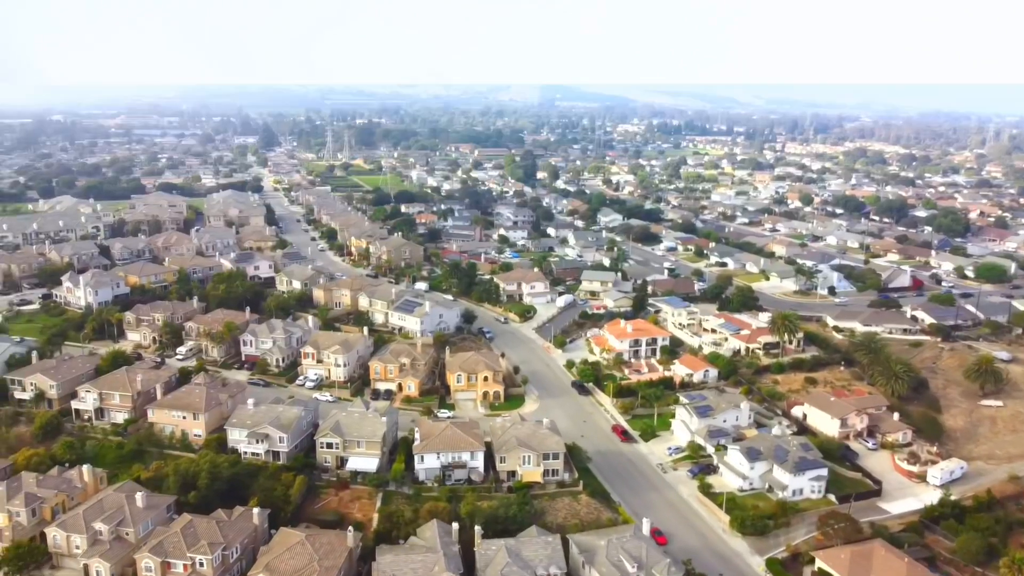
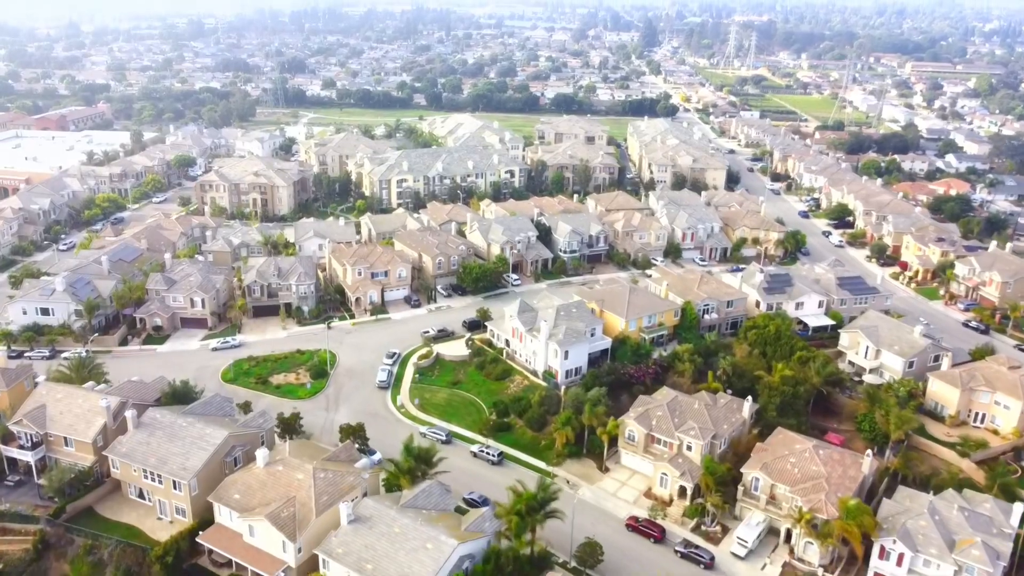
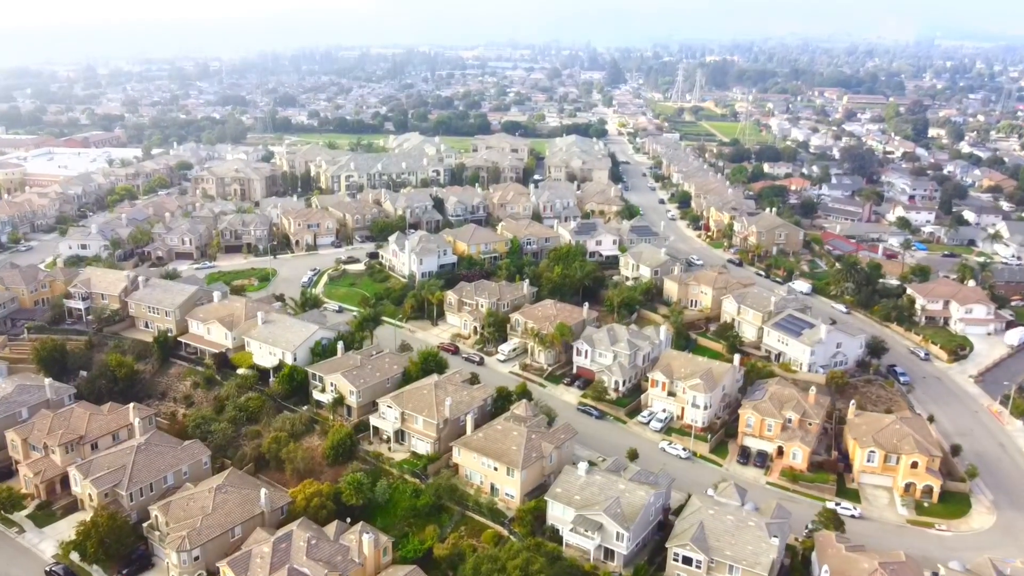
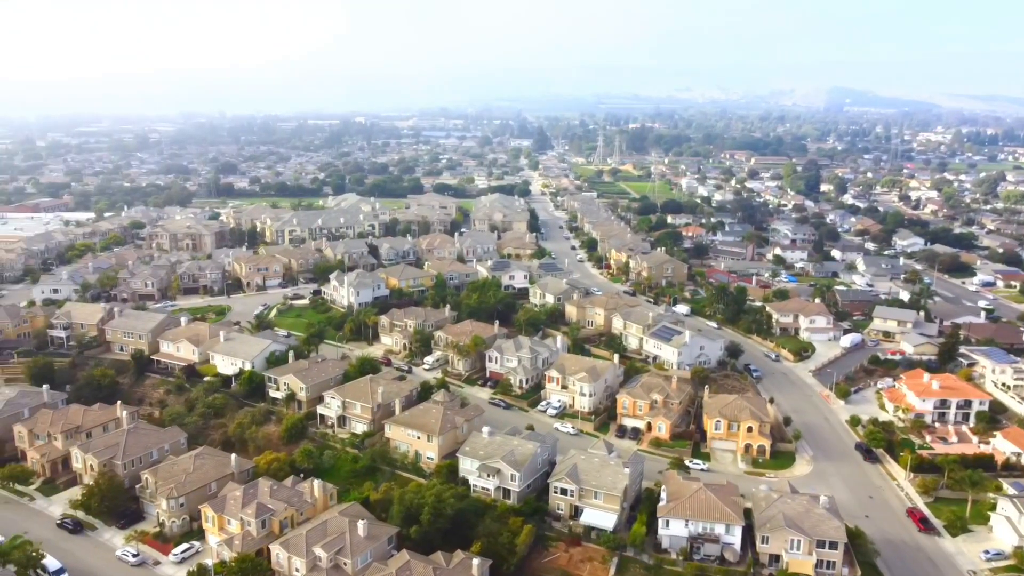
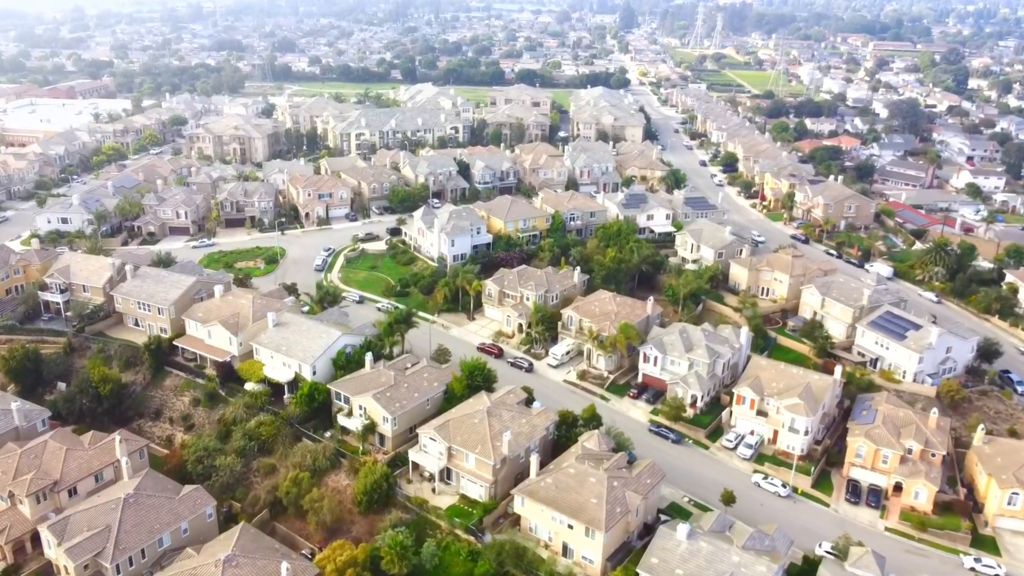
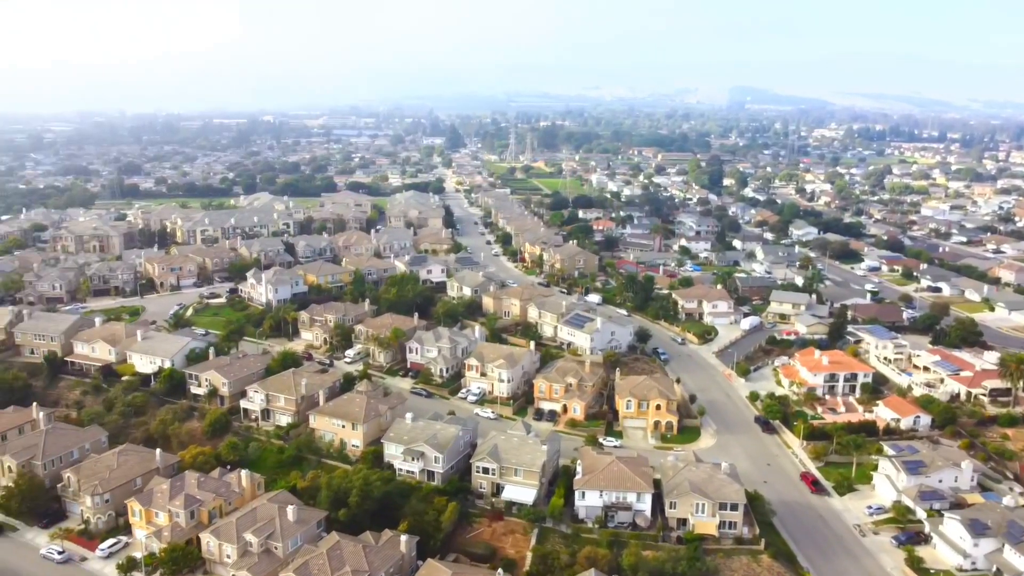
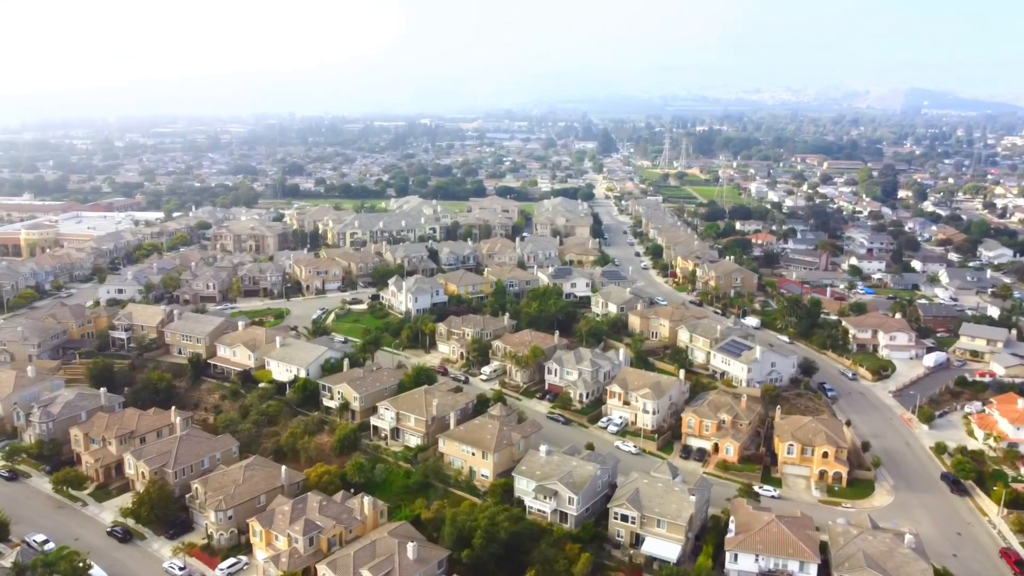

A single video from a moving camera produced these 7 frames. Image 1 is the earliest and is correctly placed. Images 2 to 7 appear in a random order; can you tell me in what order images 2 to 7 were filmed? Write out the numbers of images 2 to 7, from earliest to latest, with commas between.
6, 4, 7, 3, 5, 2
